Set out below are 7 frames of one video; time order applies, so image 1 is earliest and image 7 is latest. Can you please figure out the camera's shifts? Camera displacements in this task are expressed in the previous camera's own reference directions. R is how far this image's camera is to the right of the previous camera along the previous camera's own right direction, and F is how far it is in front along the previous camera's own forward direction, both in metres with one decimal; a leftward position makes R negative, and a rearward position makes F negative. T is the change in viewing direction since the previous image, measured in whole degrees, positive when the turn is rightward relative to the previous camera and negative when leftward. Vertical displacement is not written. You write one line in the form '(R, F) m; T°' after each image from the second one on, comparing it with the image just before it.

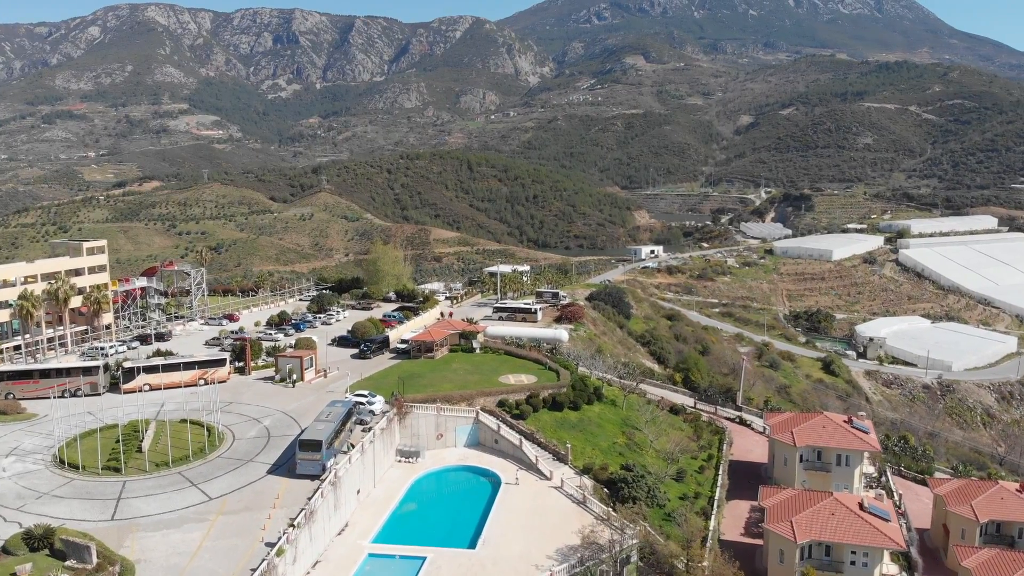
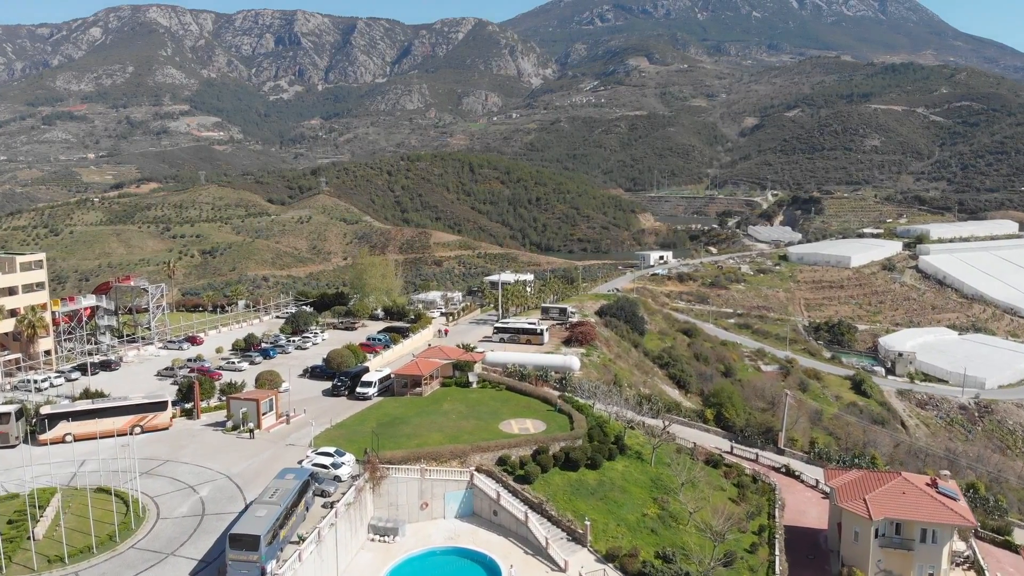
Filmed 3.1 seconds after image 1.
(0.0, +5.4) m; 0°
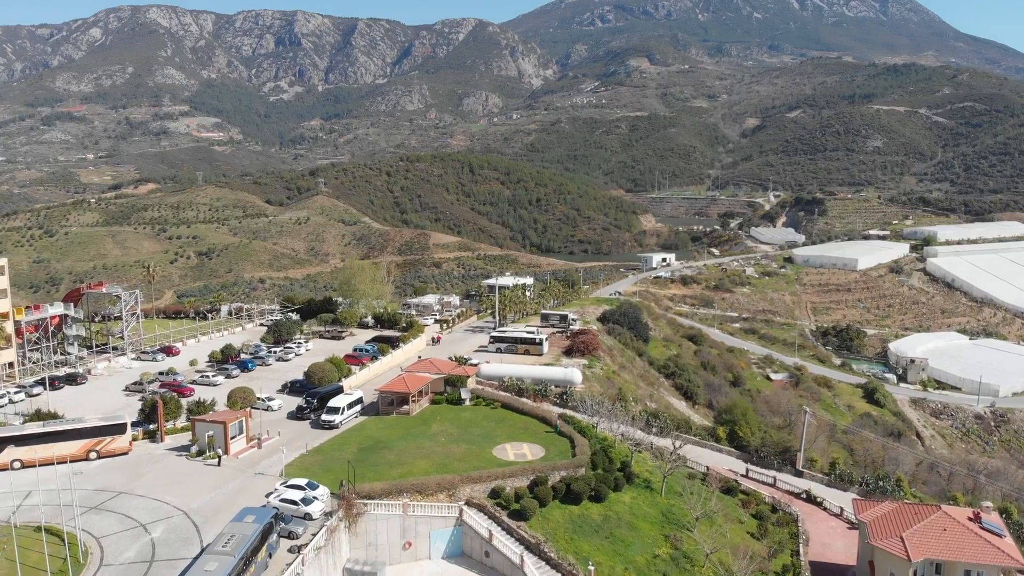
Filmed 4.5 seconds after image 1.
(+0.2, +2.4) m; 0°
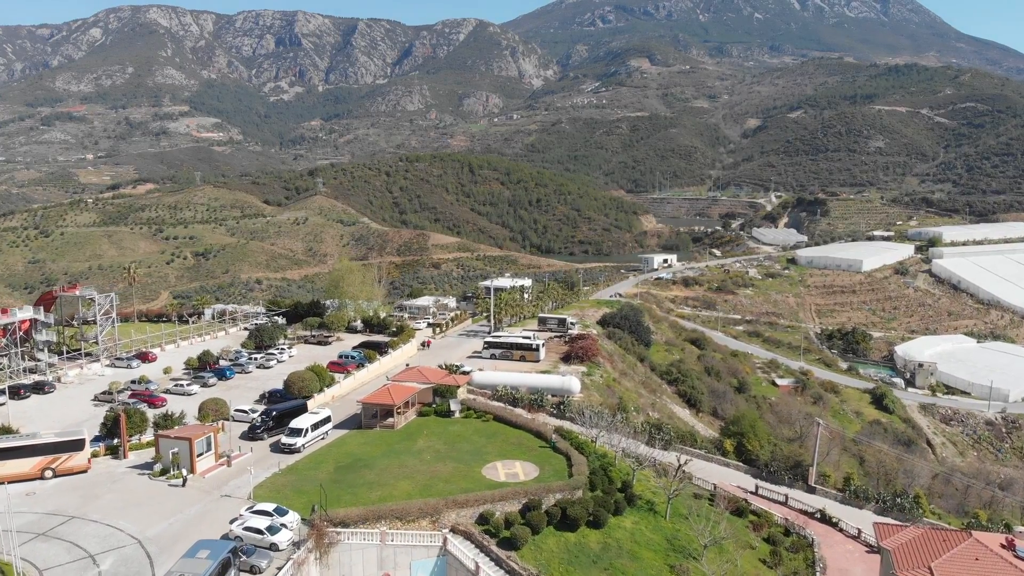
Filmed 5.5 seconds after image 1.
(+0.3, +1.8) m; 0°
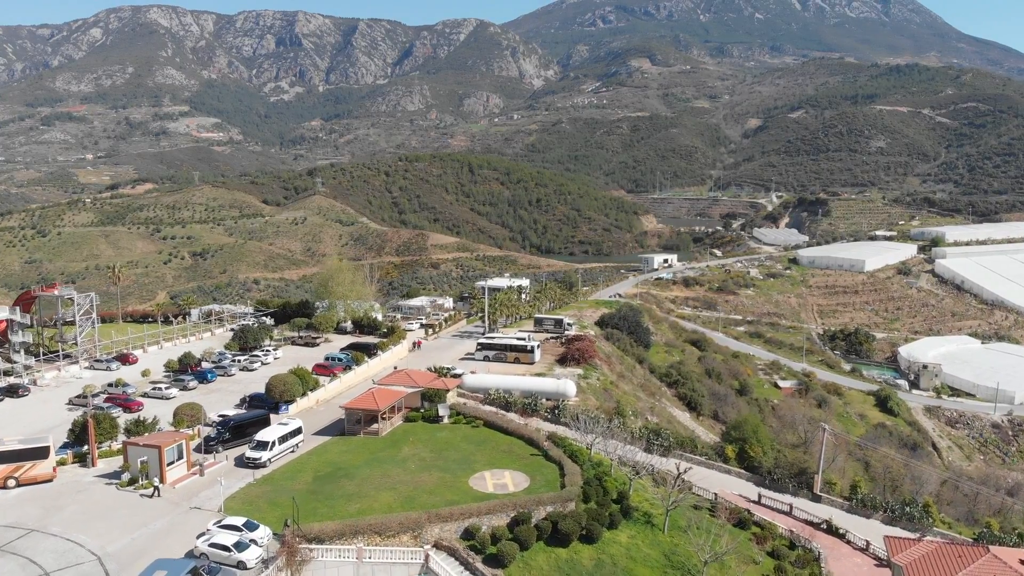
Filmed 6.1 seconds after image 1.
(+0.3, +1.1) m; 0°
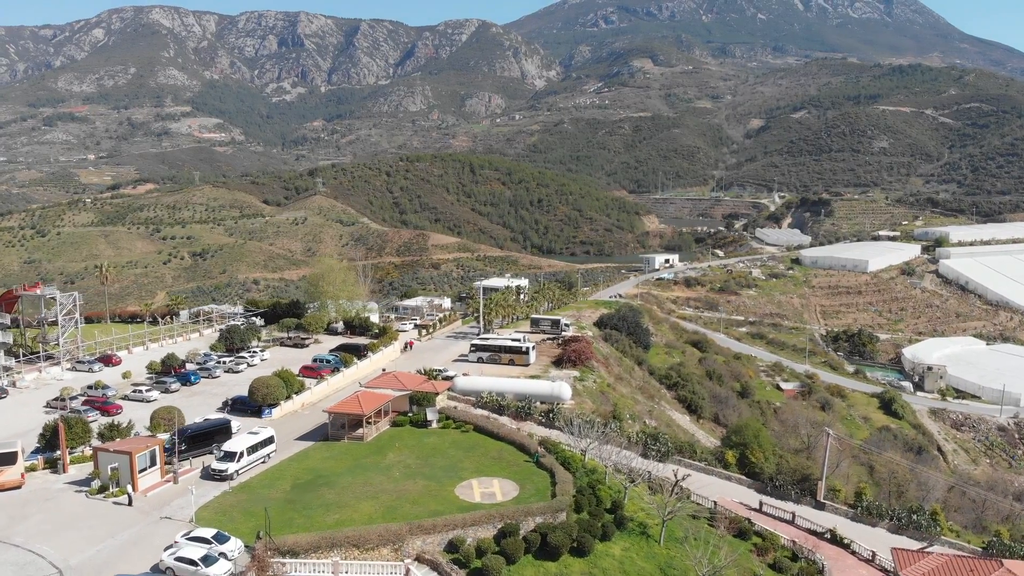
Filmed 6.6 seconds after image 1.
(+0.3, +0.9) m; 0°
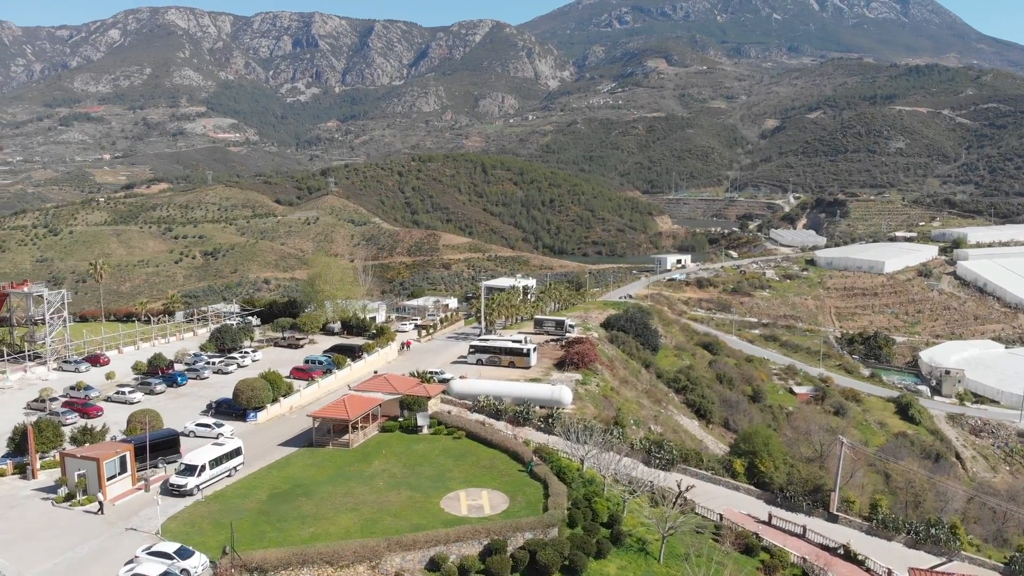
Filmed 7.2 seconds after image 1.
(+0.5, +1.1) m; -1°
